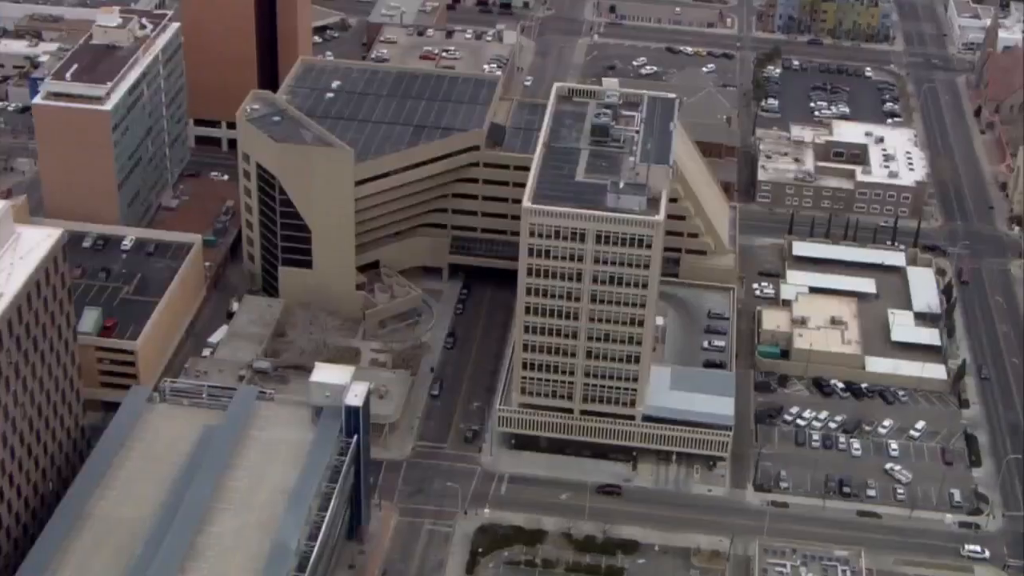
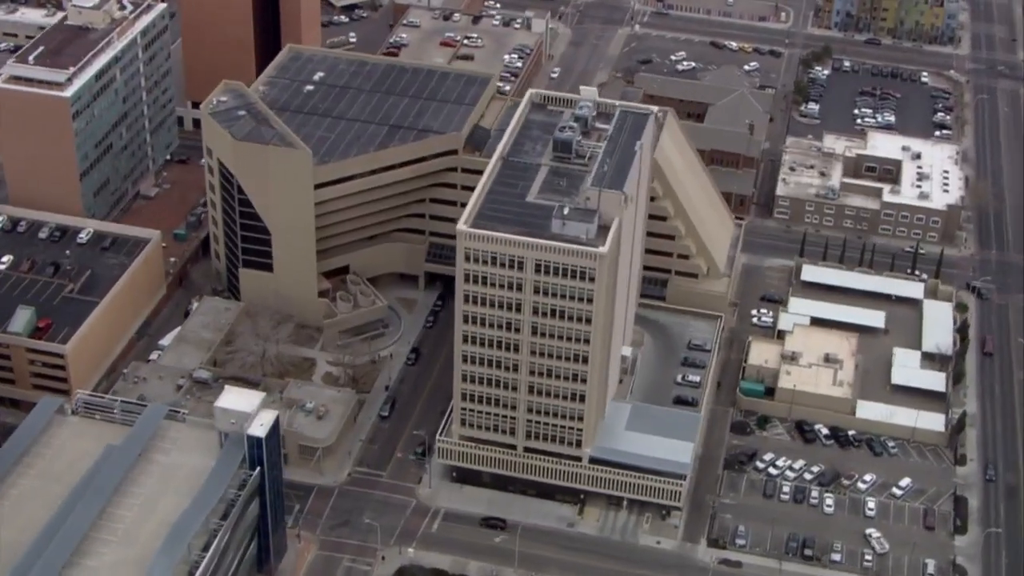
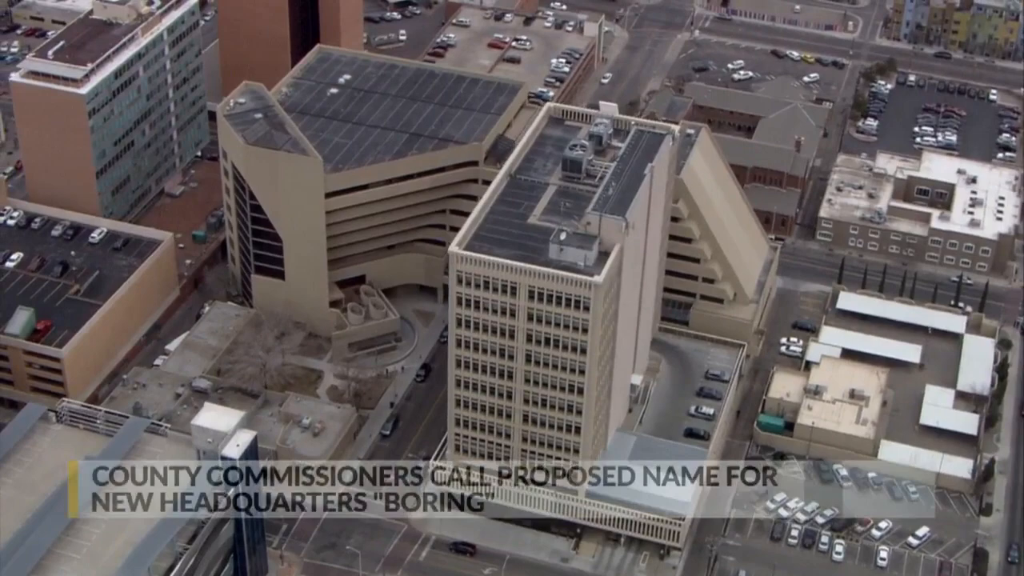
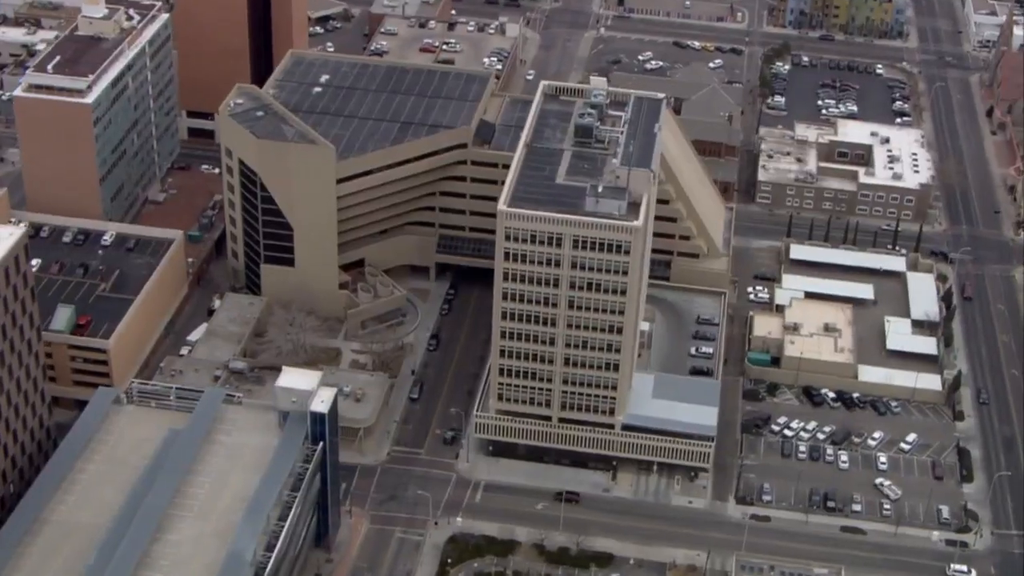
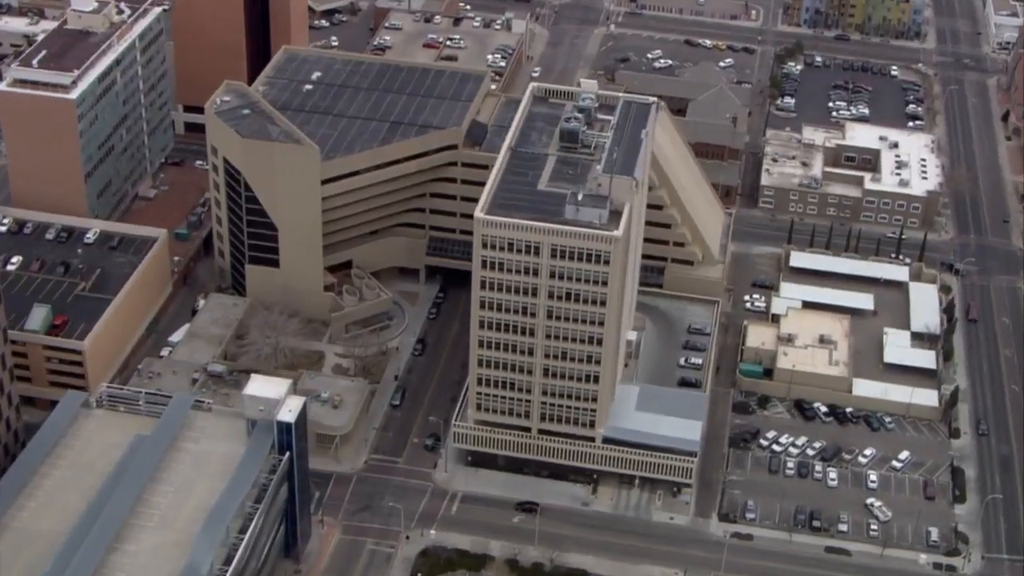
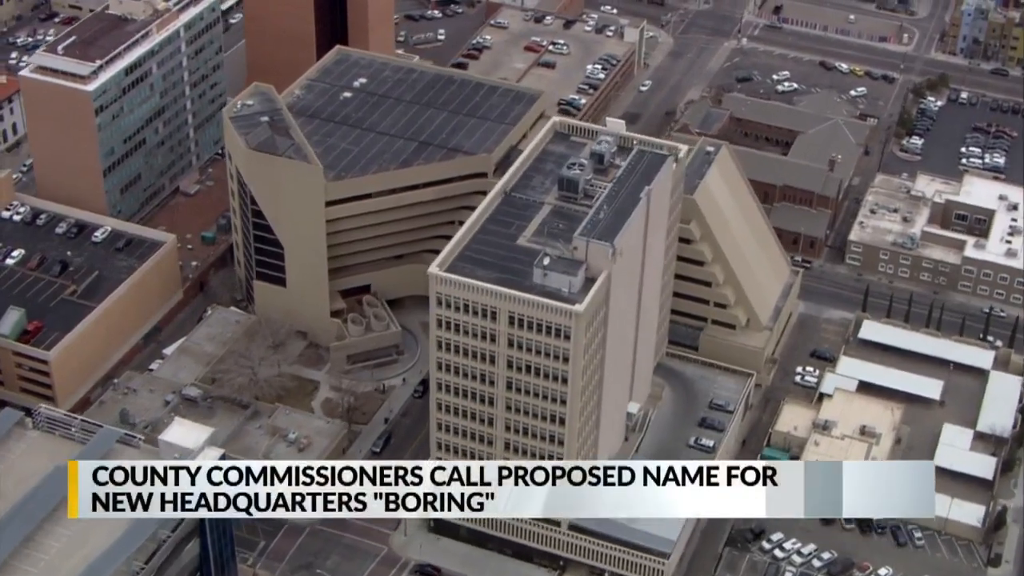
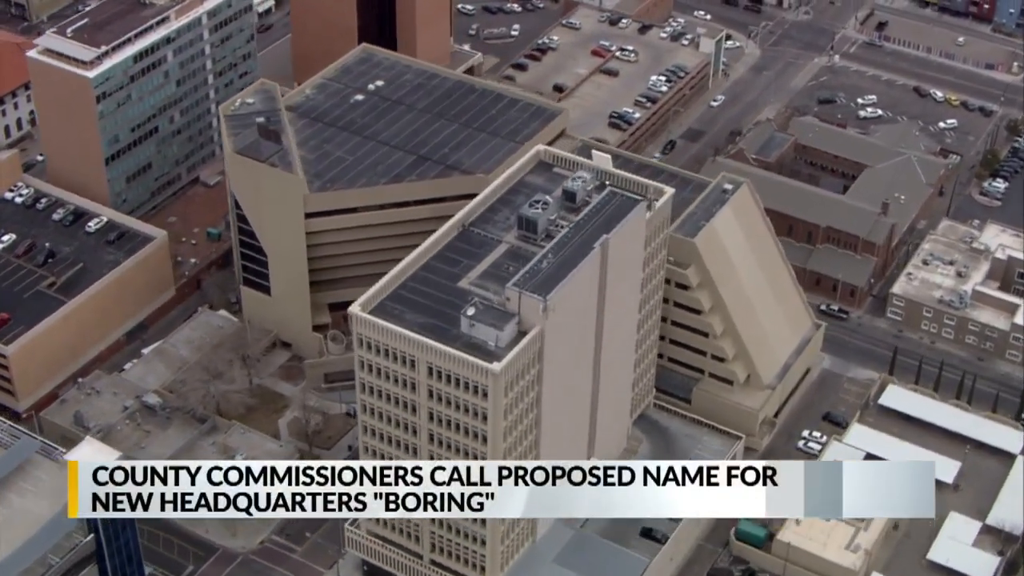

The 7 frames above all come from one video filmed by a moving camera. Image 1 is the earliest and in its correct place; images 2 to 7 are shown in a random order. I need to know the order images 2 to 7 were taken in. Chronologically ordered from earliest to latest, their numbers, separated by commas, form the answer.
4, 5, 2, 3, 6, 7
